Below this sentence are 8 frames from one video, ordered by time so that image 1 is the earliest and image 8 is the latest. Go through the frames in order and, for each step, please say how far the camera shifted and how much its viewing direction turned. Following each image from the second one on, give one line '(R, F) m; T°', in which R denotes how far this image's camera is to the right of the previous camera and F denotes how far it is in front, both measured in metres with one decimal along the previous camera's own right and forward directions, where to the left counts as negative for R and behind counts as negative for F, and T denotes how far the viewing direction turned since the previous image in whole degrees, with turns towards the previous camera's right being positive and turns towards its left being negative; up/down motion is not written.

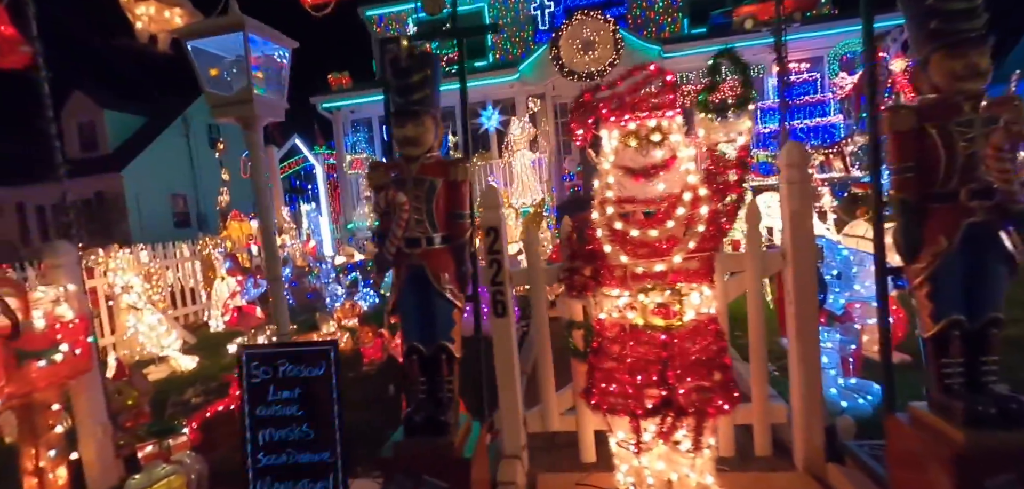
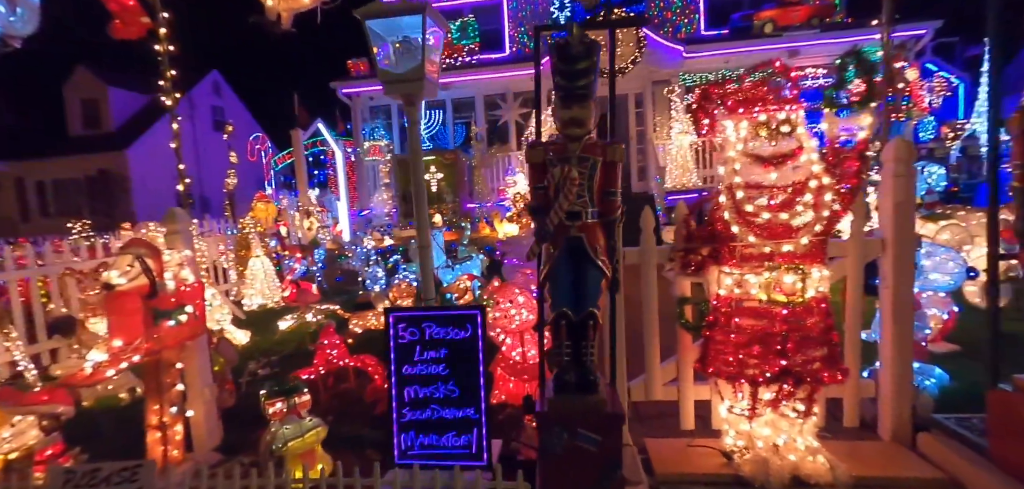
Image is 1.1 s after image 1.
(-0.7, -0.2) m; +1°
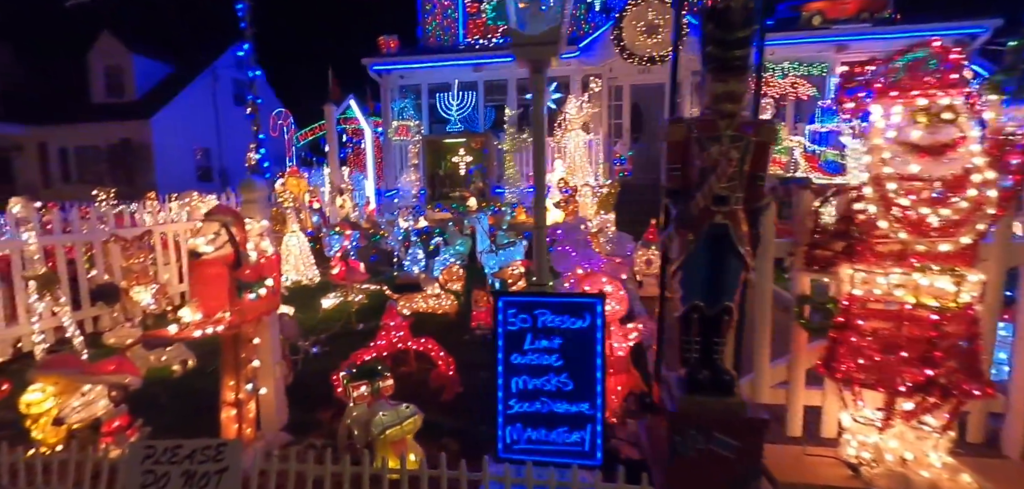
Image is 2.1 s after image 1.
(-0.5, +0.2) m; -1°
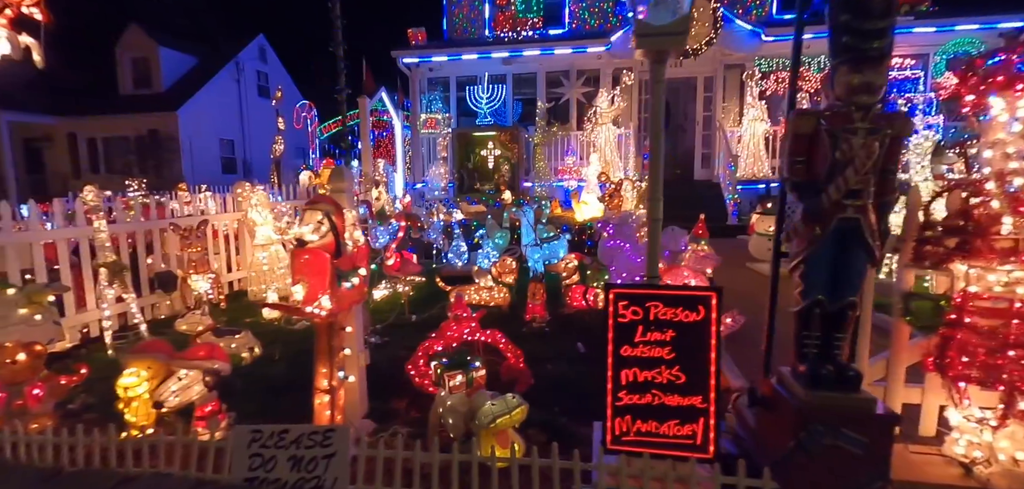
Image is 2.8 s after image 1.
(-0.4, 0.0) m; -1°
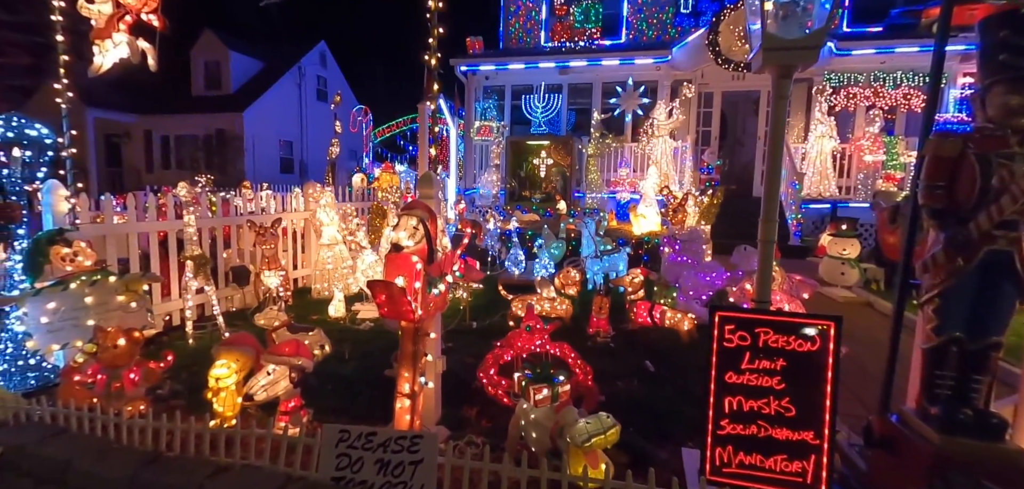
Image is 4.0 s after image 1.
(-0.3, 0.0) m; -4°
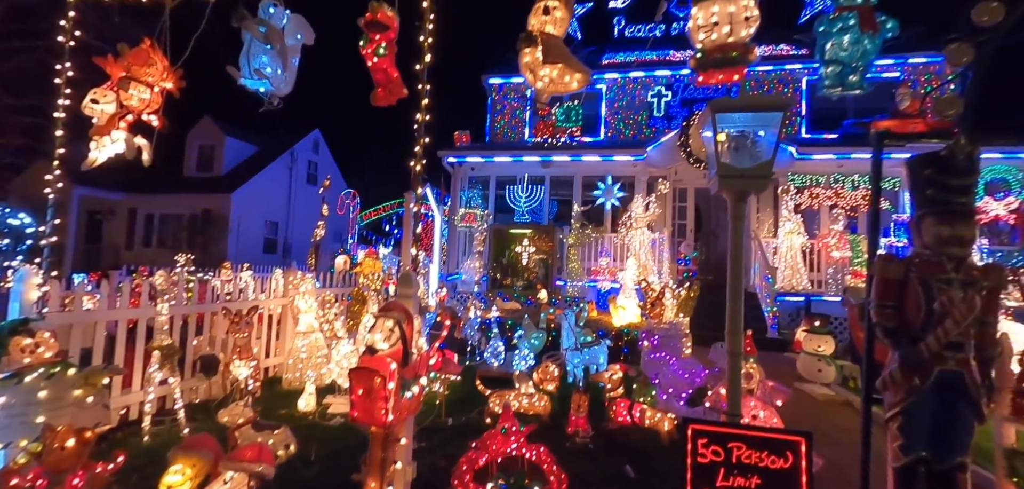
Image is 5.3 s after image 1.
(0.0, -0.1) m; +2°
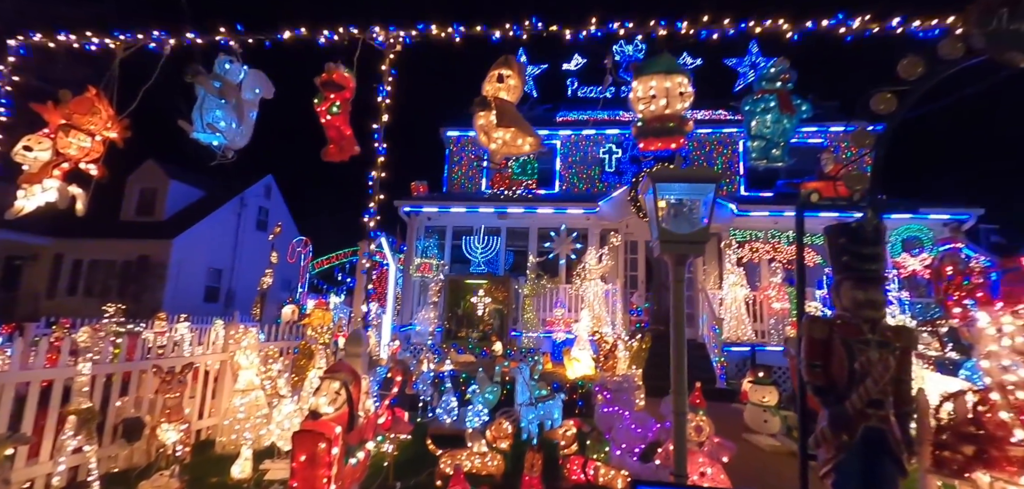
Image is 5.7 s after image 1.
(0.0, -0.1) m; +5°
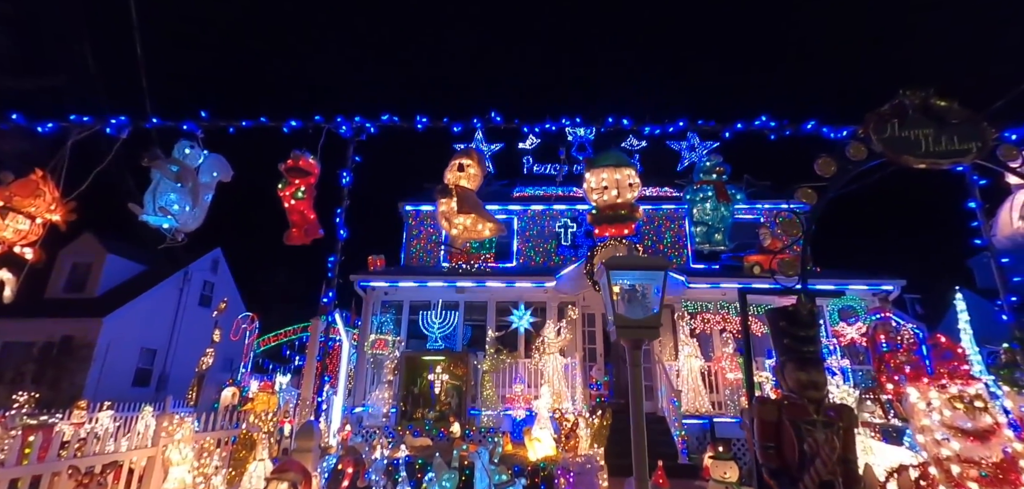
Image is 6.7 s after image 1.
(0.0, -0.1) m; +4°
